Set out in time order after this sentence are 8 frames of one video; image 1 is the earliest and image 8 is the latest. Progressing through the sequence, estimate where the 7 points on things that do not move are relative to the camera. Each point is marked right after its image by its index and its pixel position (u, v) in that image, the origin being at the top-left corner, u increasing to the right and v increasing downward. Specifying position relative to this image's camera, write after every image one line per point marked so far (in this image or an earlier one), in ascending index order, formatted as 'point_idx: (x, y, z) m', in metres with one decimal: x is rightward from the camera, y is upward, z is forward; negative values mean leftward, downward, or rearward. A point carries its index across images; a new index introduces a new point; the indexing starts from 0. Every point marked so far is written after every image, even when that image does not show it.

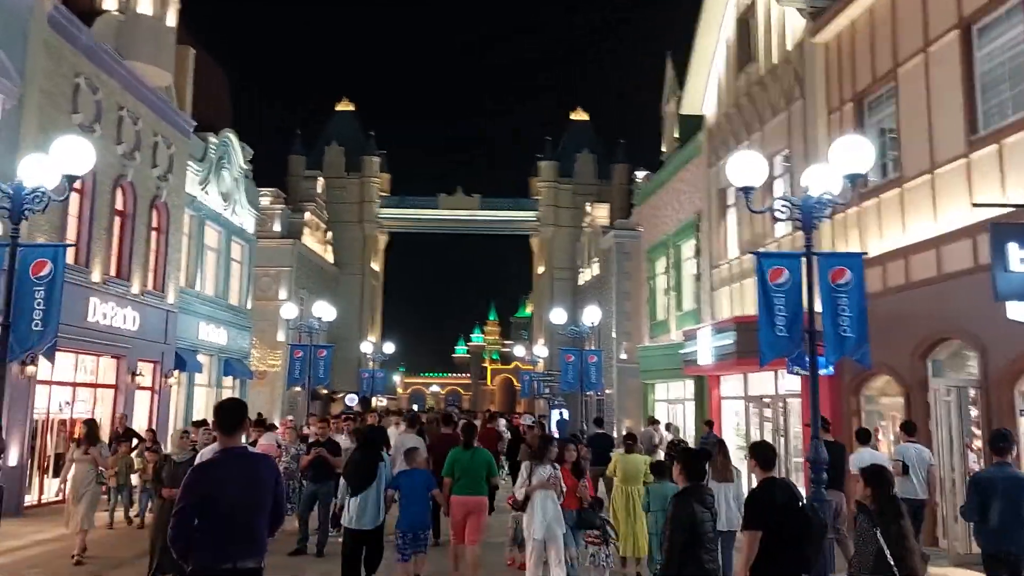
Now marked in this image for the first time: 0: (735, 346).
0: (+4.8, -1.2, +17.7) m
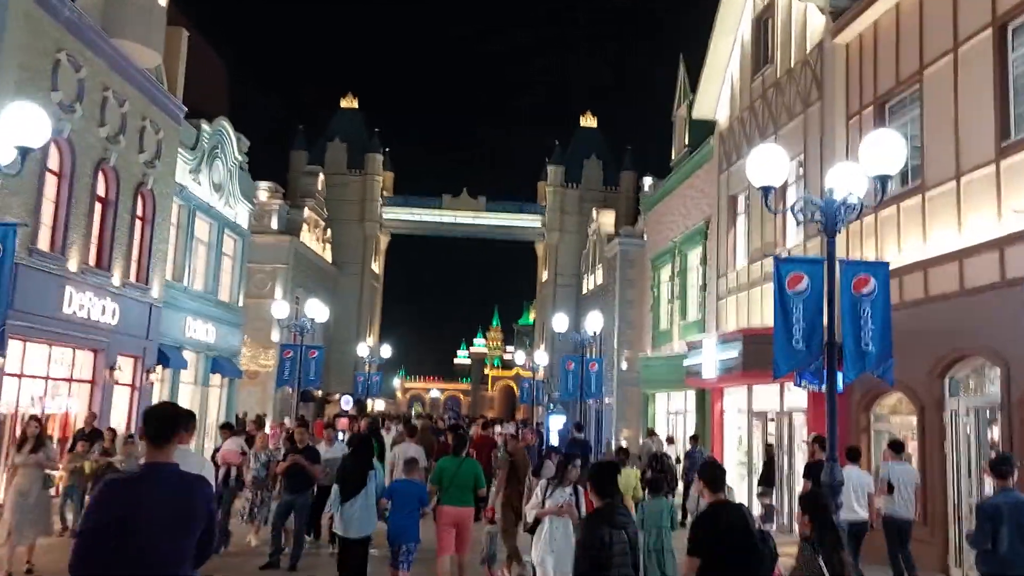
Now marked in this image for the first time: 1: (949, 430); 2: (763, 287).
0: (+4.7, -1.4, +16.8) m
1: (+6.6, -2.1, +12.2) m
2: (+5.6, 0.0, +18.3) m
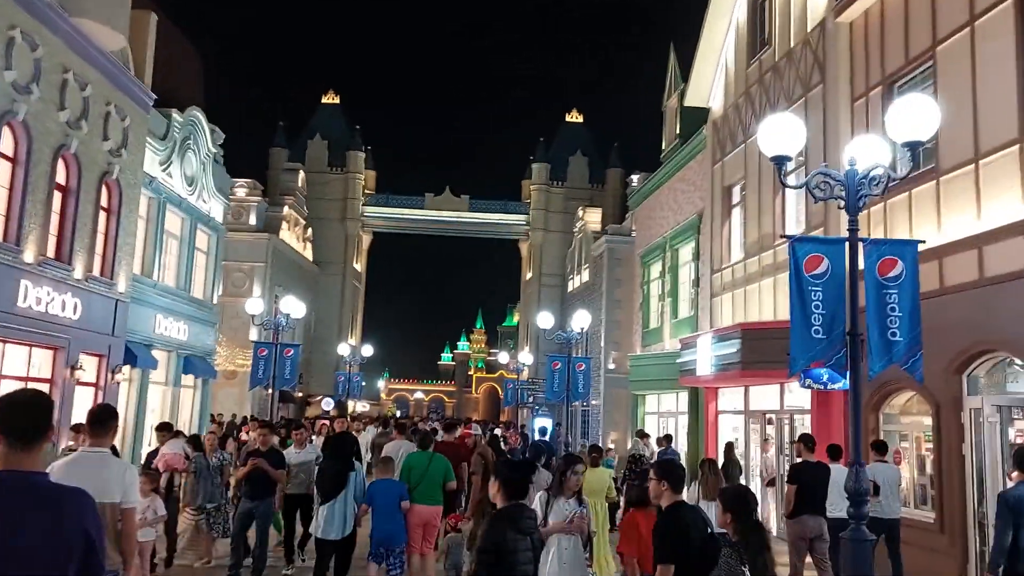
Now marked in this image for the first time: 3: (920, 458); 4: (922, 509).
0: (+4.4, -1.3, +16.0) m
1: (+6.4, -2.0, +11.5) m
2: (+5.3, +0.1, +17.6) m
3: (+6.3, -2.6, +12.7) m
4: (+6.3, -3.4, +12.5) m
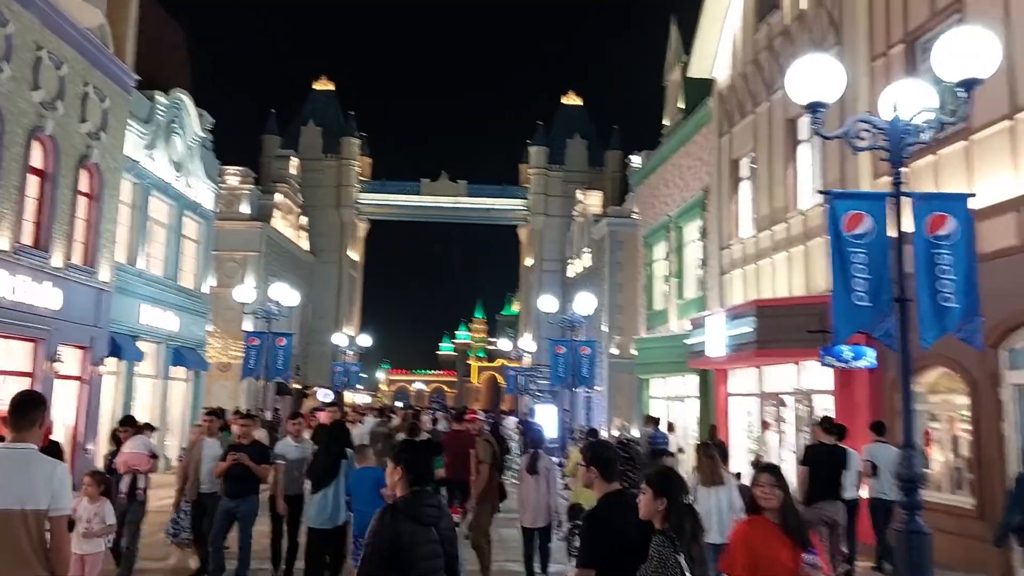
0: (+4.5, -0.9, +15.2) m
1: (+6.5, -1.5, +10.7) m
2: (+5.3, +0.6, +16.7) m
3: (+6.4, -2.2, +11.9) m
4: (+6.3, -2.9, +11.8) m
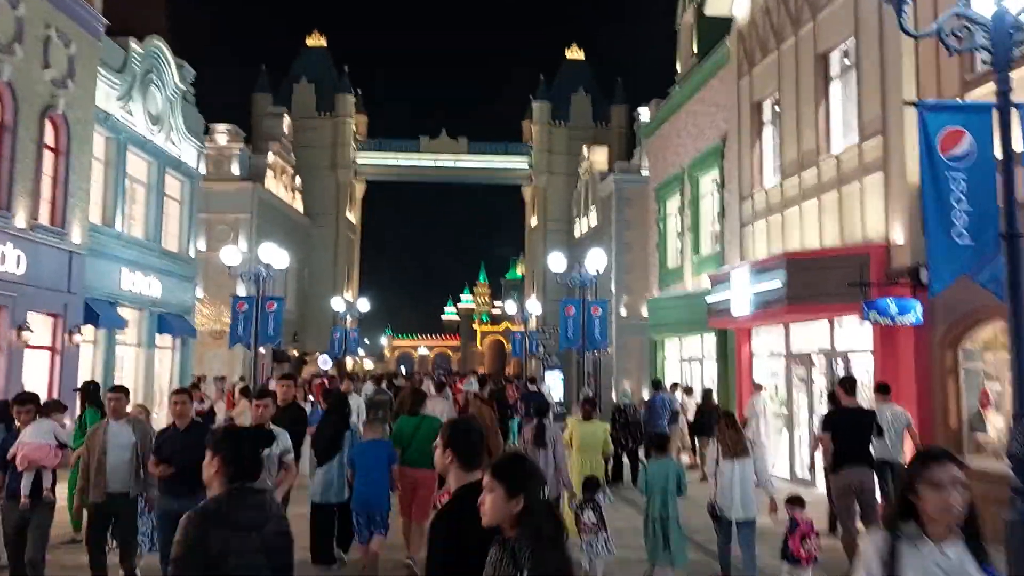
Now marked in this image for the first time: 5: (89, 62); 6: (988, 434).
0: (+4.6, 0.0, +13.8) m
1: (+6.5, -0.9, +9.3) m
2: (+5.4, +1.5, +15.3) m
3: (+6.5, -1.5, +10.6) m
4: (+6.4, -2.2, +10.5) m
5: (-9.2, +4.9, +17.9) m
6: (+6.5, -2.0, +11.2) m
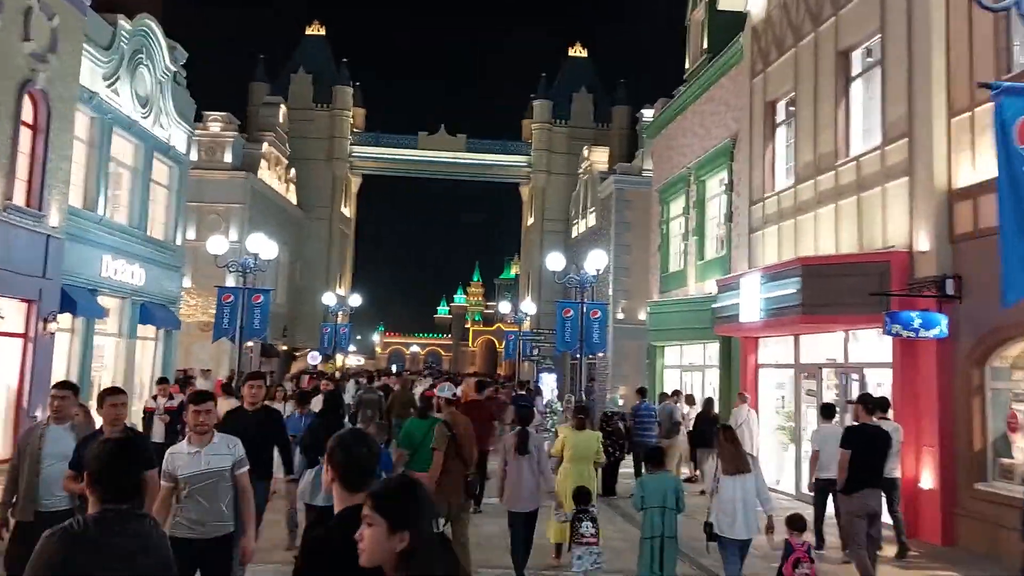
0: (+4.6, -0.2, +13.1) m
1: (+6.5, -1.1, +8.6) m
2: (+5.4, +1.4, +14.6) m
3: (+6.4, -1.7, +9.9) m
4: (+6.4, -2.4, +9.7) m
5: (-9.1, +5.2, +17.1) m
6: (+6.4, -2.2, +10.5) m
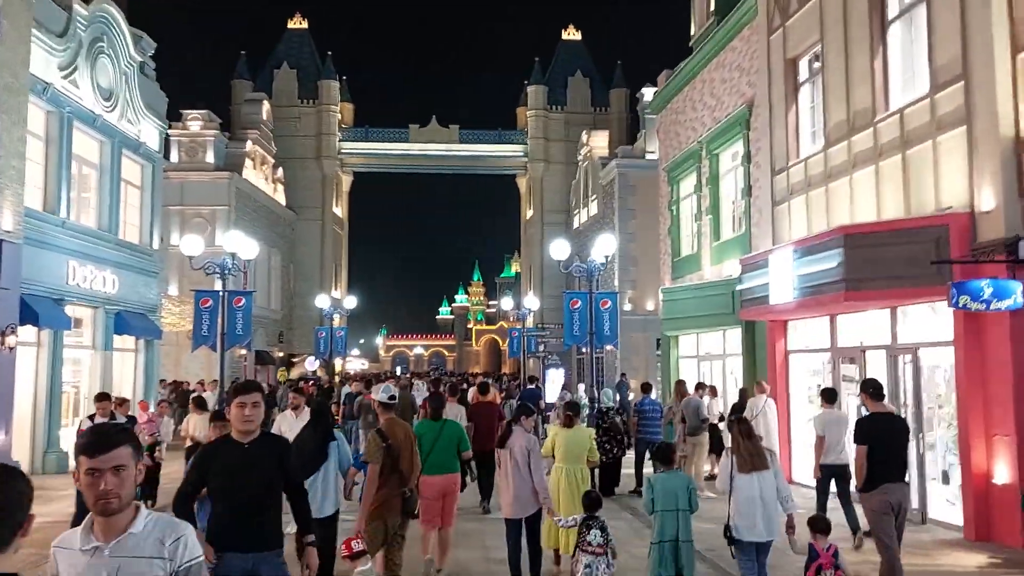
0: (+4.6, +0.2, +11.5) m
1: (+6.6, -0.6, +7.0) m
2: (+5.4, +1.8, +13.0) m
3: (+6.5, -1.2, +8.3) m
4: (+6.5, -2.0, +8.2) m
5: (-9.3, +5.0, +15.5) m
6: (+6.5, -1.7, +8.9) m
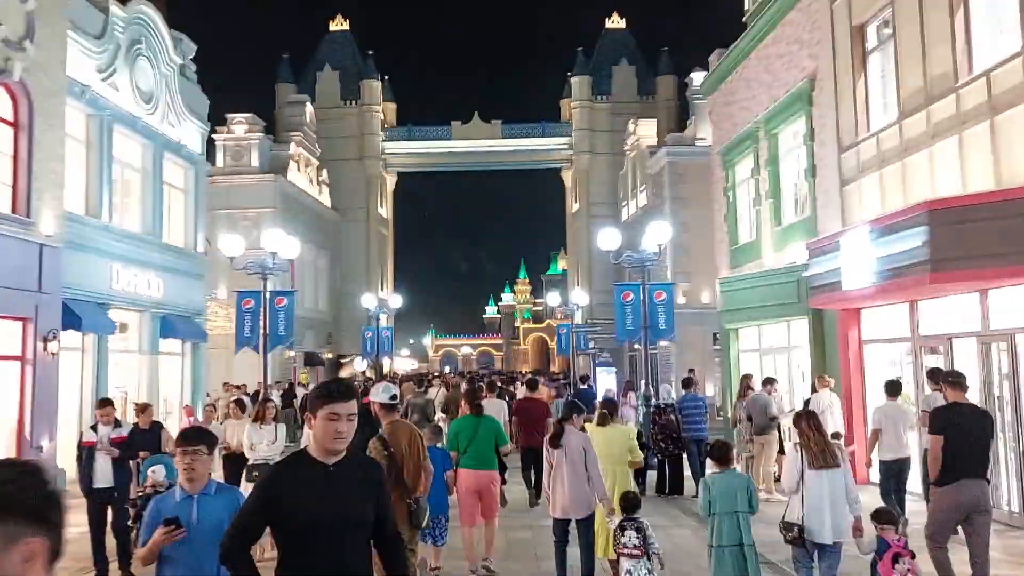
0: (+5.3, +0.5, +10.5) m
1: (+7.0, -0.4, +5.9) m
2: (+6.1, +2.1, +11.9) m
3: (+7.1, -0.9, +7.2) m
4: (+7.0, -1.7, +7.1) m
5: (-8.5, +4.9, +15.3) m
6: (+7.1, -1.4, +7.8) m
